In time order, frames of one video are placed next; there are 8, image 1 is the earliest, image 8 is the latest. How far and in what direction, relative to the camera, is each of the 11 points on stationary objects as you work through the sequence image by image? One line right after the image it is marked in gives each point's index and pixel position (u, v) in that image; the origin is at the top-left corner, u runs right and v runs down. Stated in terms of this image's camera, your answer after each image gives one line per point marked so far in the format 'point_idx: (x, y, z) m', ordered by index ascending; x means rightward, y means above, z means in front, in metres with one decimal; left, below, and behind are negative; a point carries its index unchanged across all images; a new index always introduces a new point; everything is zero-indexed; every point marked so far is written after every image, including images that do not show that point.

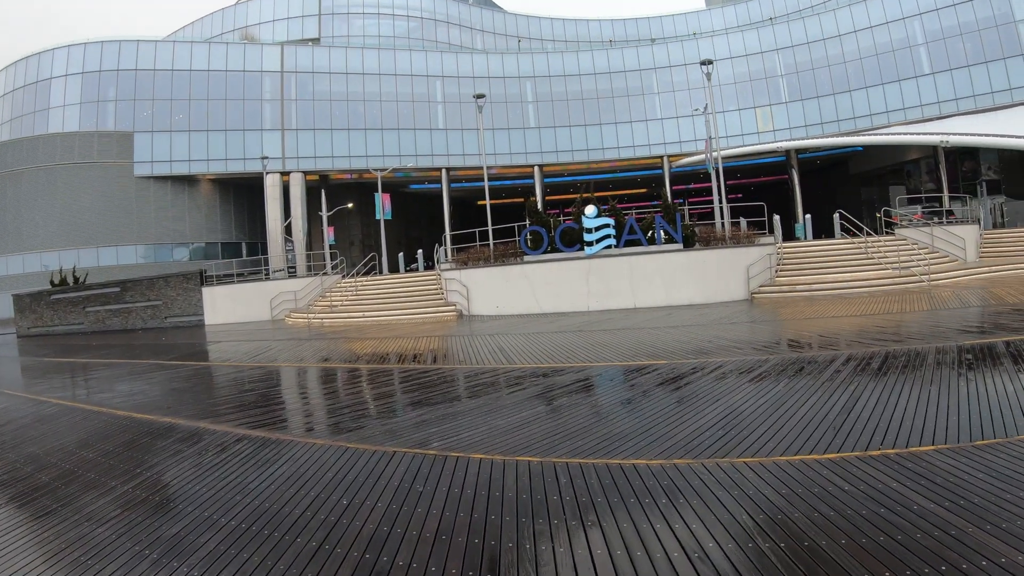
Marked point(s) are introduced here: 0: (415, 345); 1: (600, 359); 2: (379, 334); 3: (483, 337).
0: (-2.3, -1.5, +15.0) m
1: (+1.7, -1.3, +10.6) m
2: (-3.9, -1.4, +17.9) m
3: (-0.7, -1.3, +14.8) m
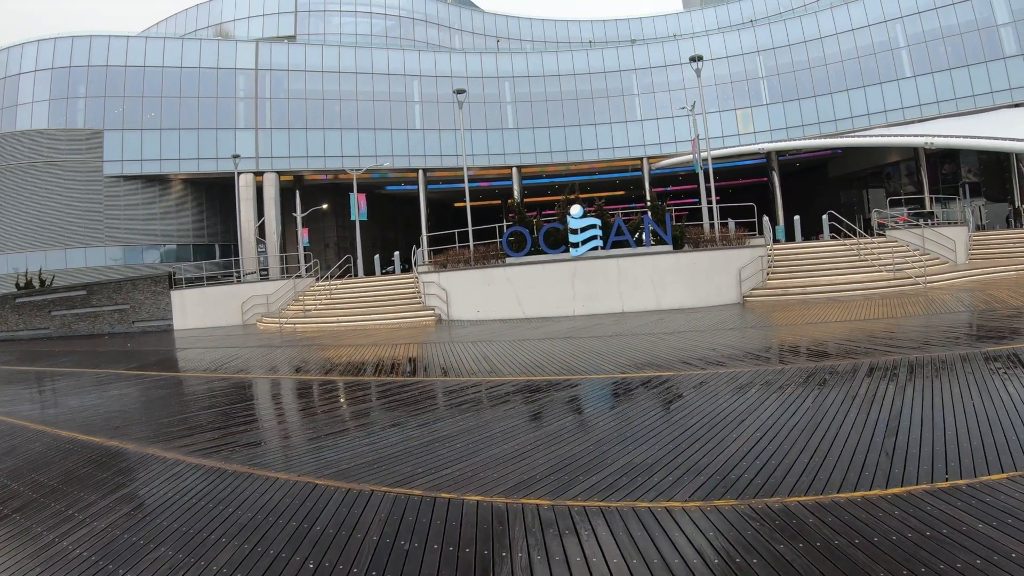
0: (-2.7, -1.6, +14.1) m
1: (+1.4, -1.4, +9.8) m
2: (-4.4, -1.5, +17.0) m
3: (-1.1, -1.4, +13.9) m
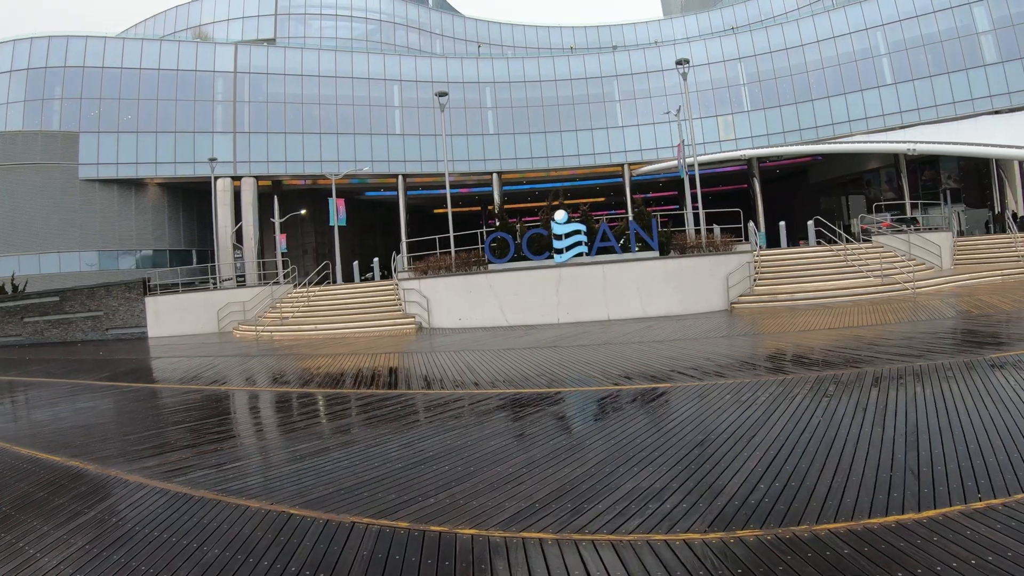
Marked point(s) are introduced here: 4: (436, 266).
0: (-3.1, -1.7, +13.5) m
1: (+1.1, -1.5, +9.4) m
2: (-4.9, -1.7, +16.4) m
3: (-1.5, -1.5, +13.4) m
4: (-2.5, +0.7, +18.9) m
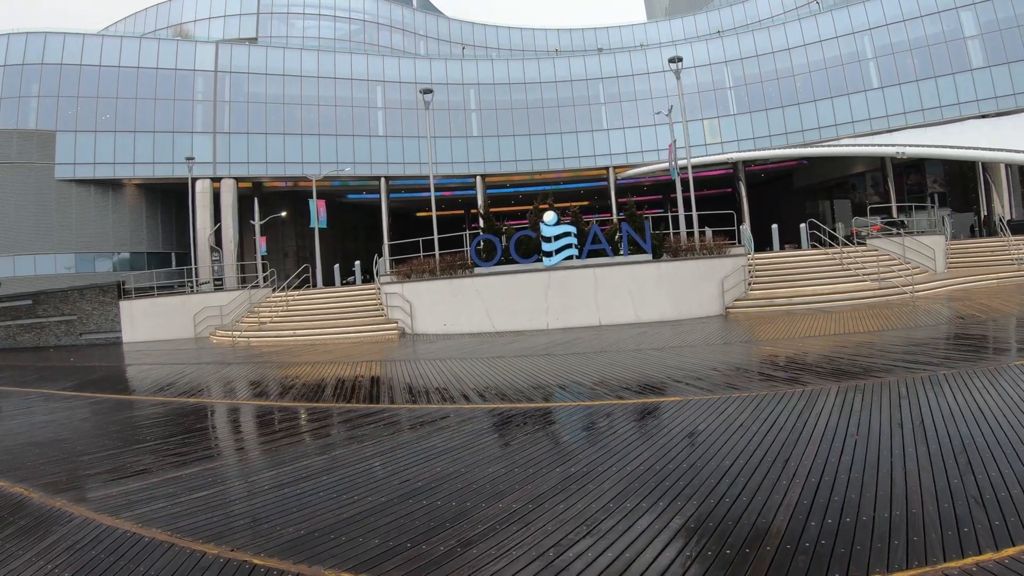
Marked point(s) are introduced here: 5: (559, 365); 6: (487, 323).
0: (-3.4, -1.8, +12.8) m
1: (+1.0, -1.6, +8.8) m
2: (-5.3, -1.9, +15.6) m
3: (-1.7, -1.6, +12.7) m
4: (-2.9, +0.6, +18.2) m
5: (+0.8, -1.5, +11.3) m
6: (-0.7, -1.0, +16.9) m
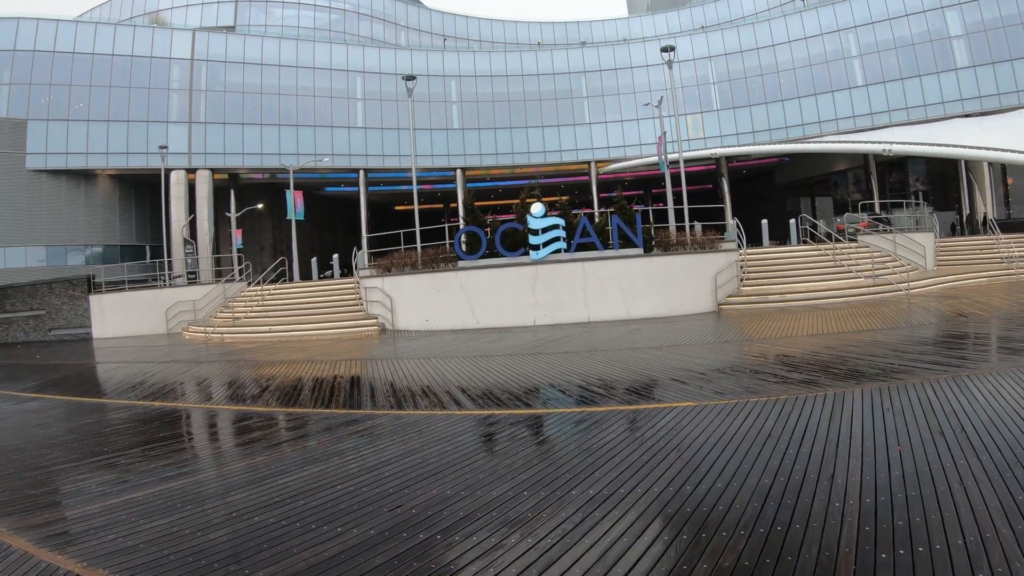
0: (-3.7, -1.7, +12.1) m
1: (+0.8, -1.5, +8.2) m
2: (-5.6, -1.7, +14.8) m
3: (-2.0, -1.5, +12.0) m
4: (-3.4, +0.8, +17.5) m
5: (+0.6, -1.4, +10.8) m
6: (-1.1, -0.9, +16.3) m
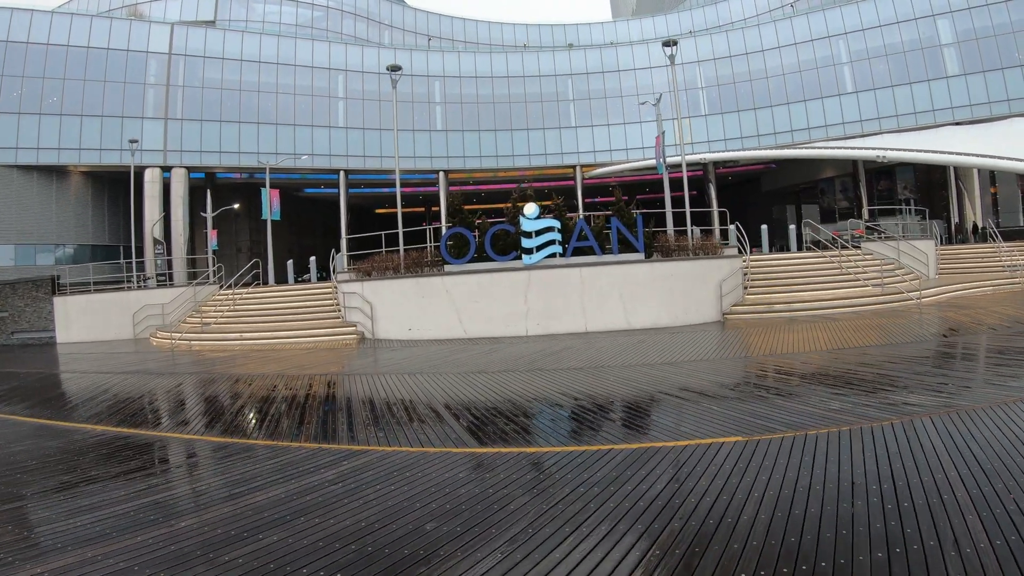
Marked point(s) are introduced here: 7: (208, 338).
0: (-3.8, -1.8, +10.9) m
1: (+0.8, -1.6, +7.2) m
2: (-5.9, -1.8, +13.6) m
3: (-2.2, -1.6, +10.9) m
4: (-3.7, +0.6, +16.3) m
5: (+0.5, -1.5, +9.7) m
6: (-1.4, -1.0, +15.2) m
7: (-10.2, -1.7, +19.2) m
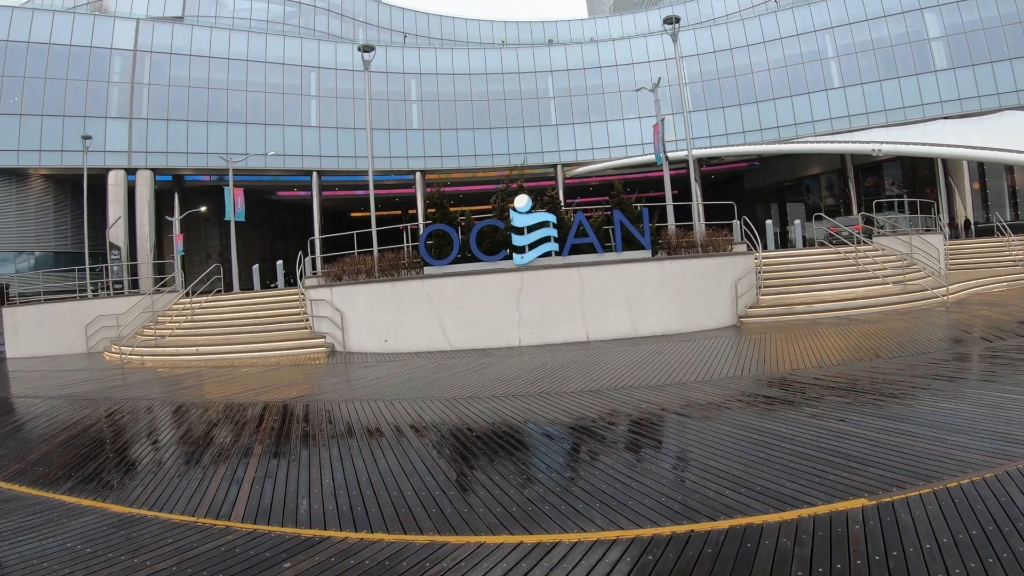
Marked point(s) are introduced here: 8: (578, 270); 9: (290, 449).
0: (-3.9, -1.9, +9.2) m
1: (+0.9, -1.7, +5.6) m
2: (-6.0, -2.0, +11.7) m
3: (-2.2, -1.7, +9.2) m
4: (-4.0, +0.5, +14.6) m
5: (+0.5, -1.6, +8.2) m
6: (-1.7, -1.1, +13.5) m
7: (-10.5, -1.9, +17.3) m
8: (+1.4, +0.4, +13.3) m
9: (-2.5, -1.9, +6.7) m
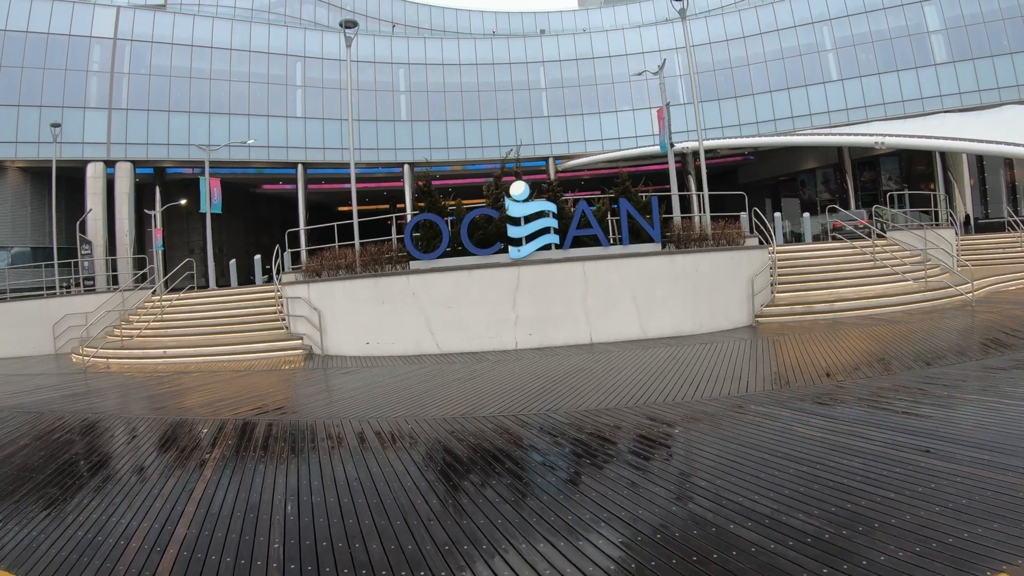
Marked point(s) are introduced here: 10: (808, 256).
0: (-3.9, -1.9, +8.0) m
1: (+0.9, -1.7, +4.6) m
2: (-6.1, -1.9, +10.6) m
3: (-2.3, -1.7, +8.1) m
4: (-4.1, +0.6, +13.5) m
5: (+0.5, -1.6, +7.1) m
6: (-1.8, -1.1, +12.4) m
7: (-10.7, -1.8, +16.0) m
8: (+1.3, +0.5, +12.3) m
9: (-2.5, -1.9, +5.6) m
10: (+7.6, +0.9, +15.5) m
